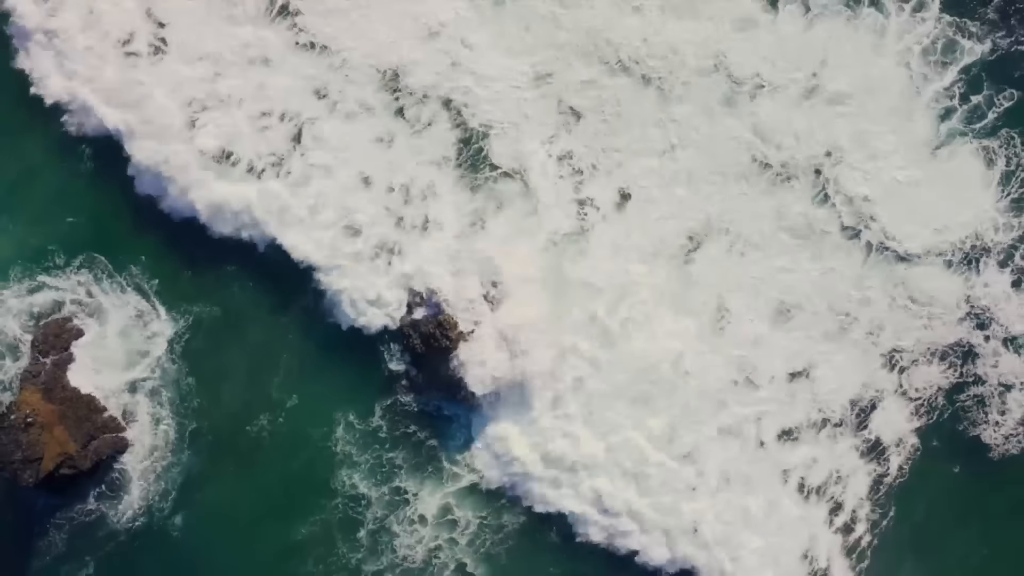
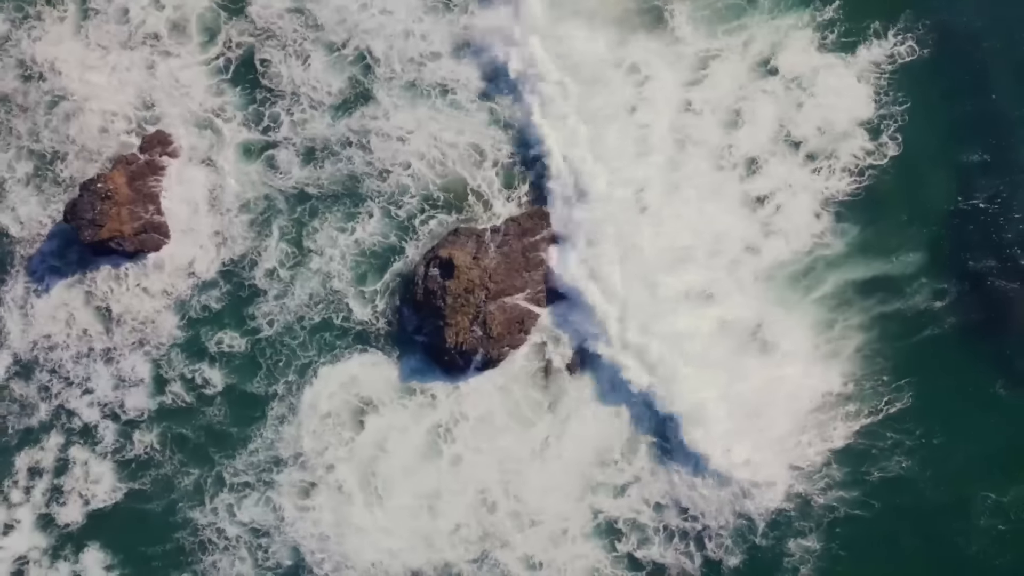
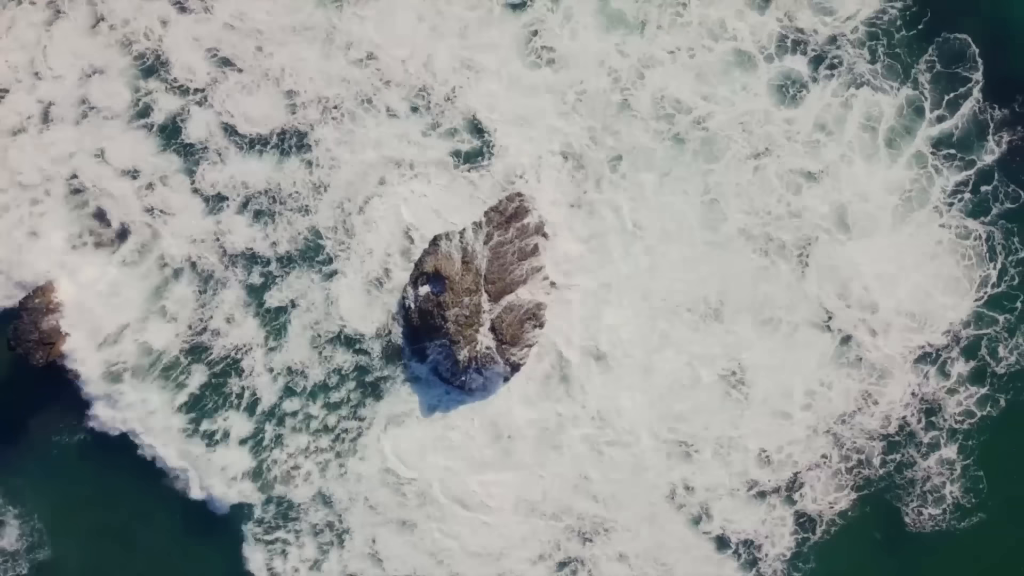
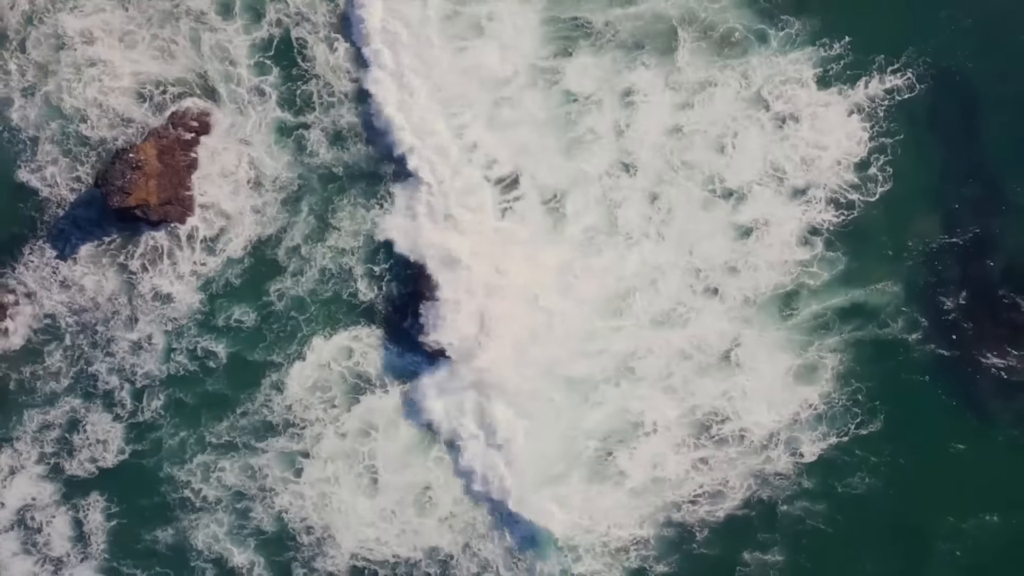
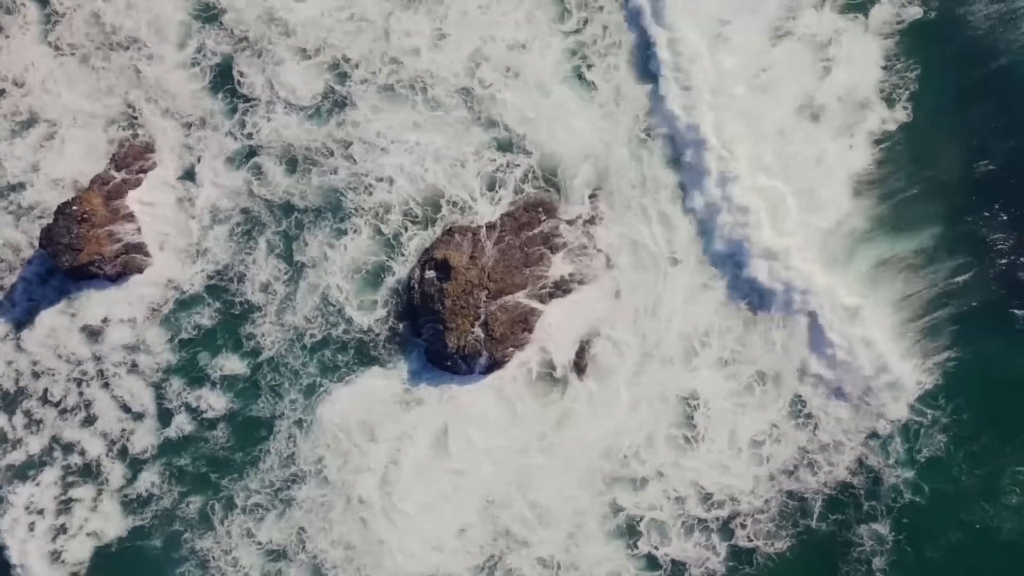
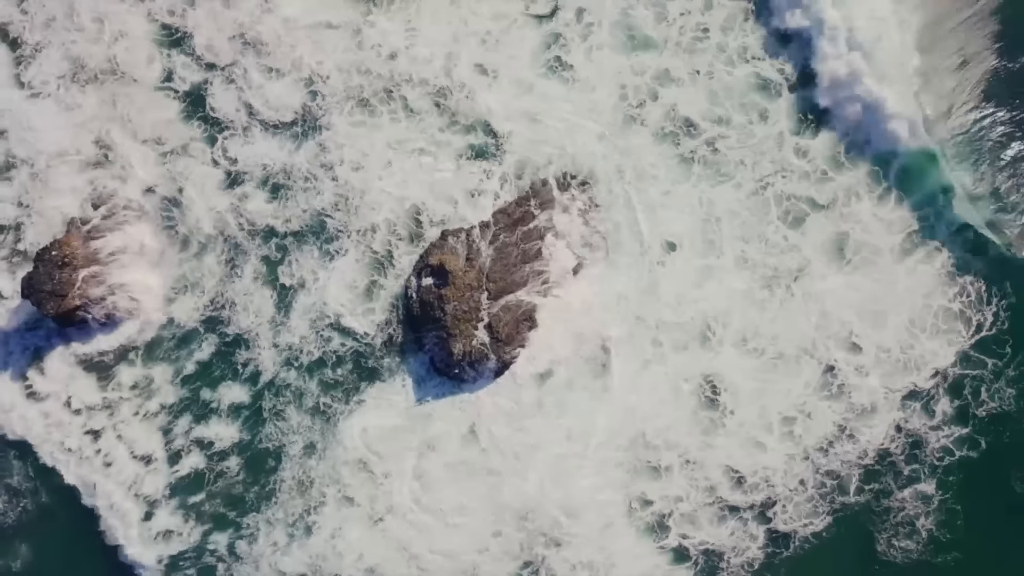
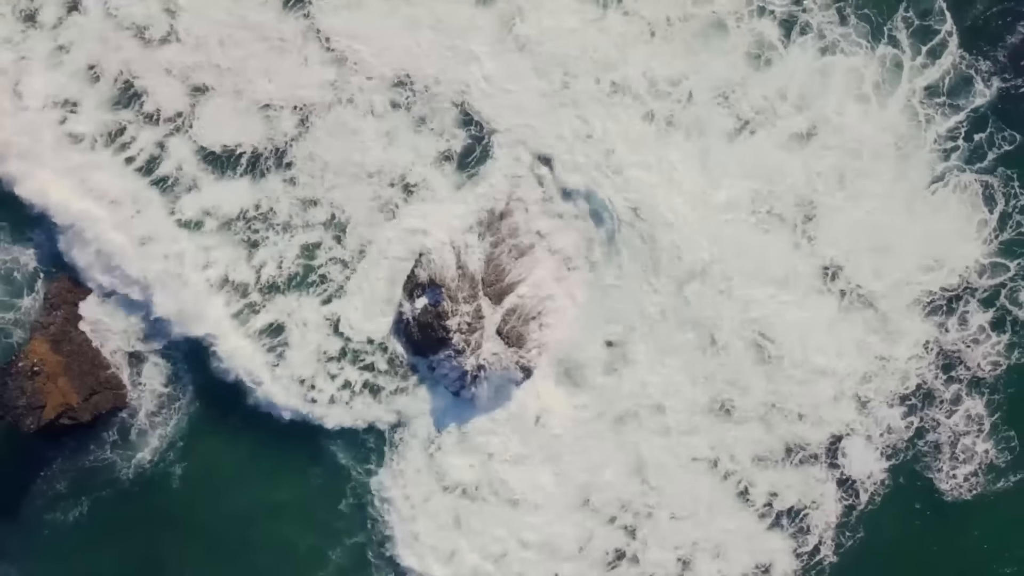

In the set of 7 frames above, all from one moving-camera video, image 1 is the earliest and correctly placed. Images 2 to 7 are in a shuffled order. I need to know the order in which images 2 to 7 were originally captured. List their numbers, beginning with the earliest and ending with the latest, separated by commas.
7, 3, 6, 5, 2, 4
